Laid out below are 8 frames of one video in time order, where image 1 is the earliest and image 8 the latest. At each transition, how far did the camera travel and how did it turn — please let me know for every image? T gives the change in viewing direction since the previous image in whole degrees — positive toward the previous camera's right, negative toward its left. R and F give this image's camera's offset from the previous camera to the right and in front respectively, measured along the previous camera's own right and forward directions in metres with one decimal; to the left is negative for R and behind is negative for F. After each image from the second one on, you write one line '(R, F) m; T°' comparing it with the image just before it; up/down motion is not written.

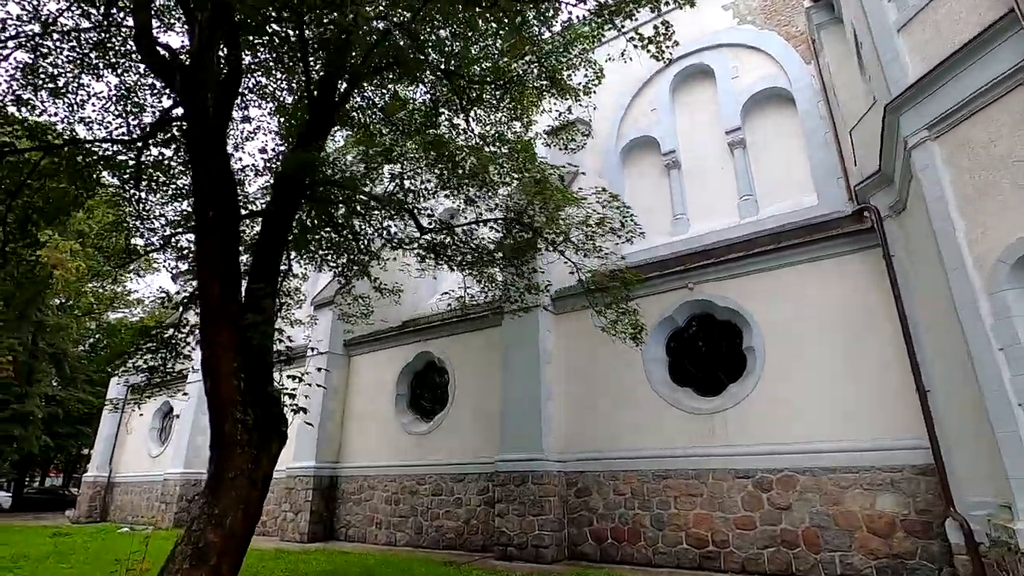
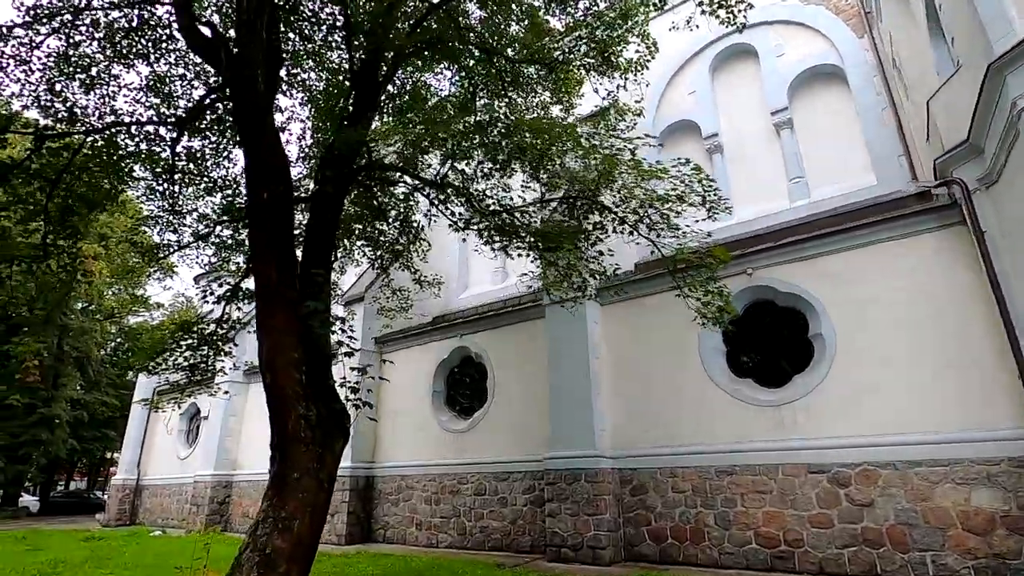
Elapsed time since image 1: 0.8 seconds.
(-0.5, +0.3) m; -1°
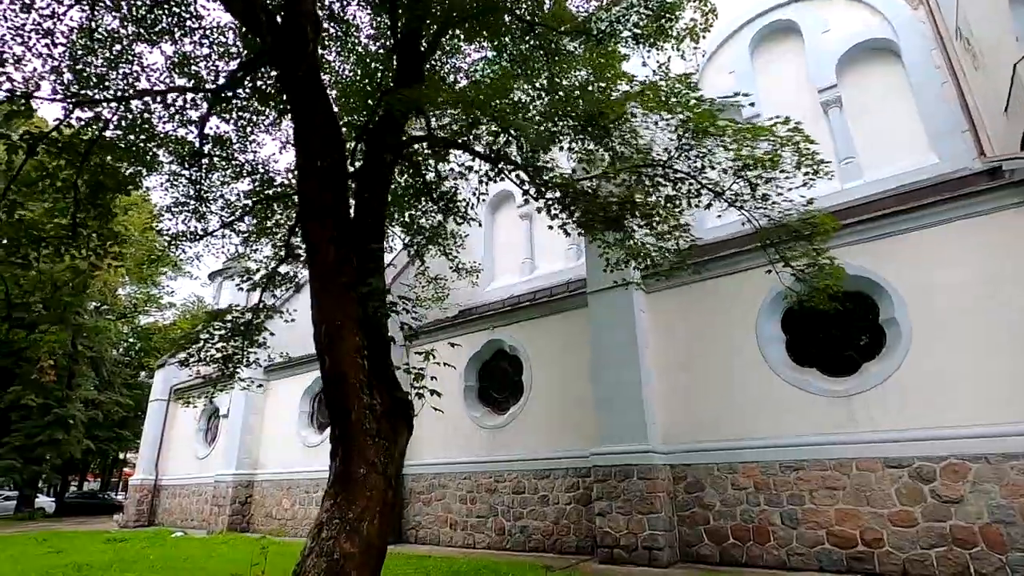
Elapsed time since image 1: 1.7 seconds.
(-0.5, +0.4) m; -1°
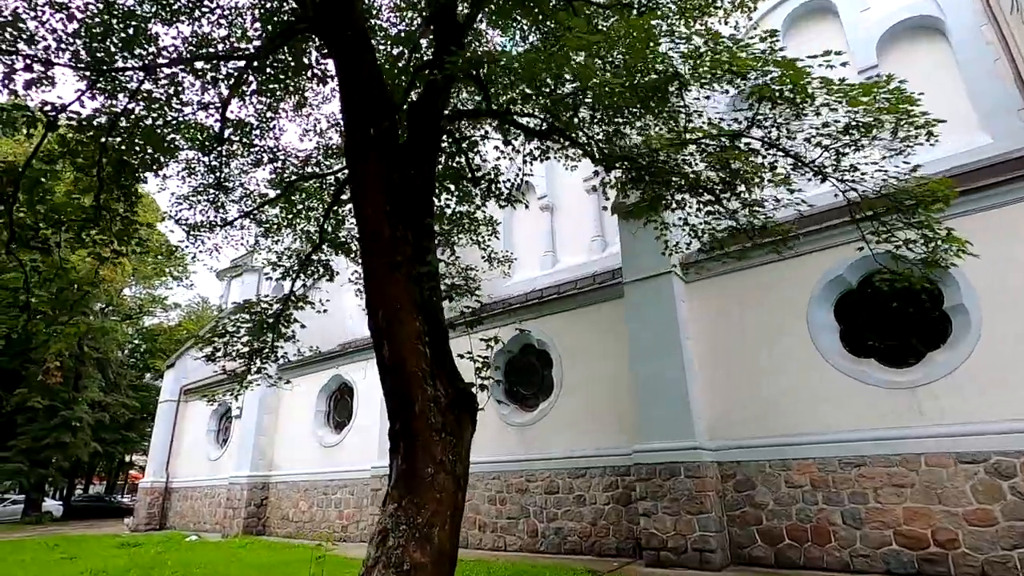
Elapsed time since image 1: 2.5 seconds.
(-0.4, +0.3) m; 0°
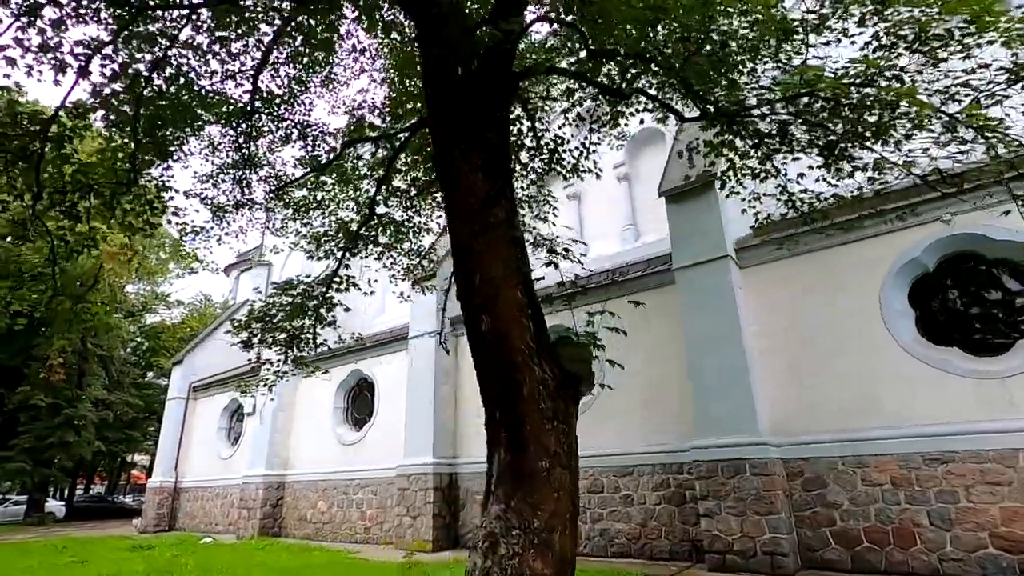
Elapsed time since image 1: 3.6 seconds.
(-0.6, +0.4) m; 0°
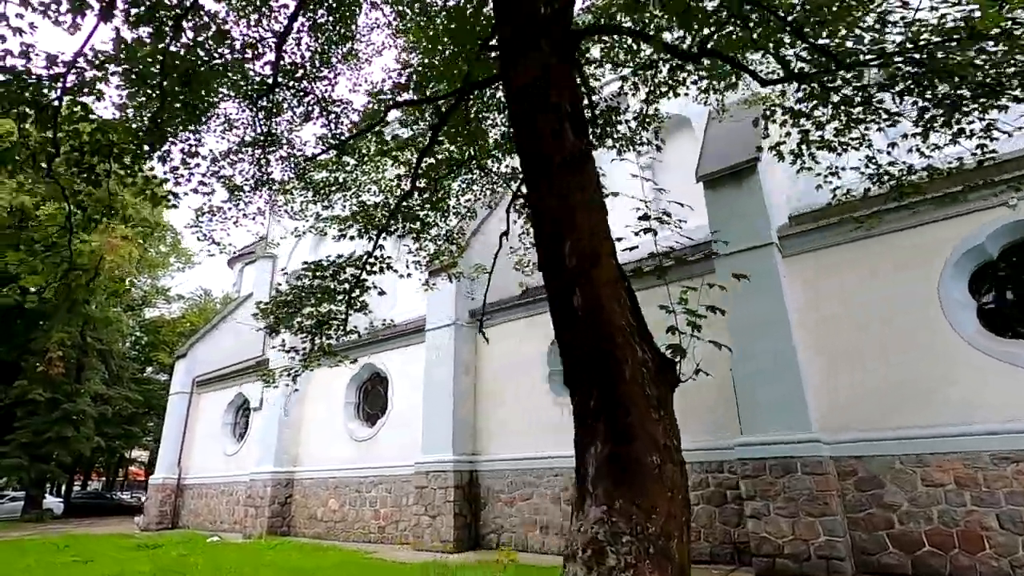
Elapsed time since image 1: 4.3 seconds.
(-0.4, +0.4) m; 0°
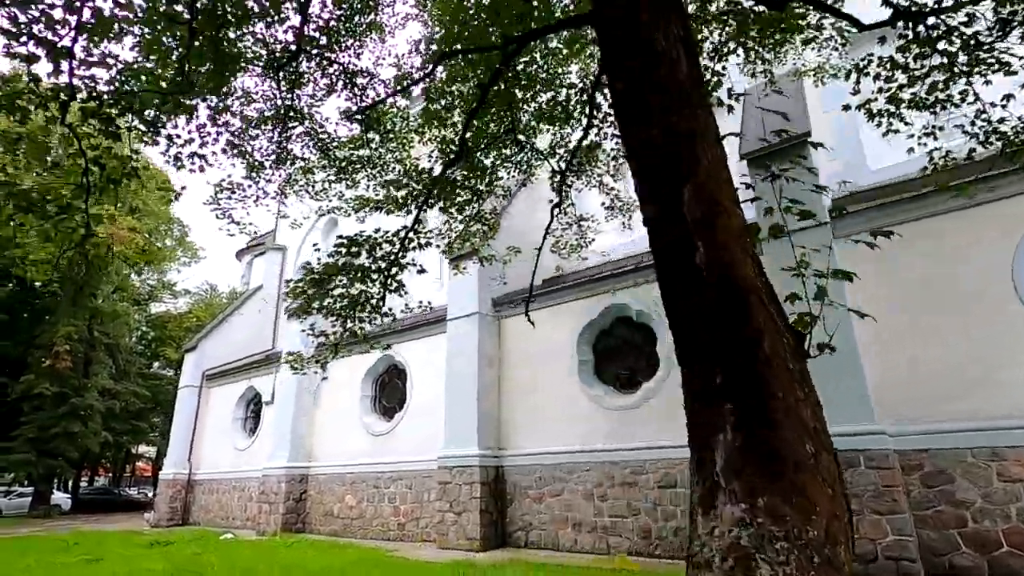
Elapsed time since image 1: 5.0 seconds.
(-0.4, +0.4) m; 0°
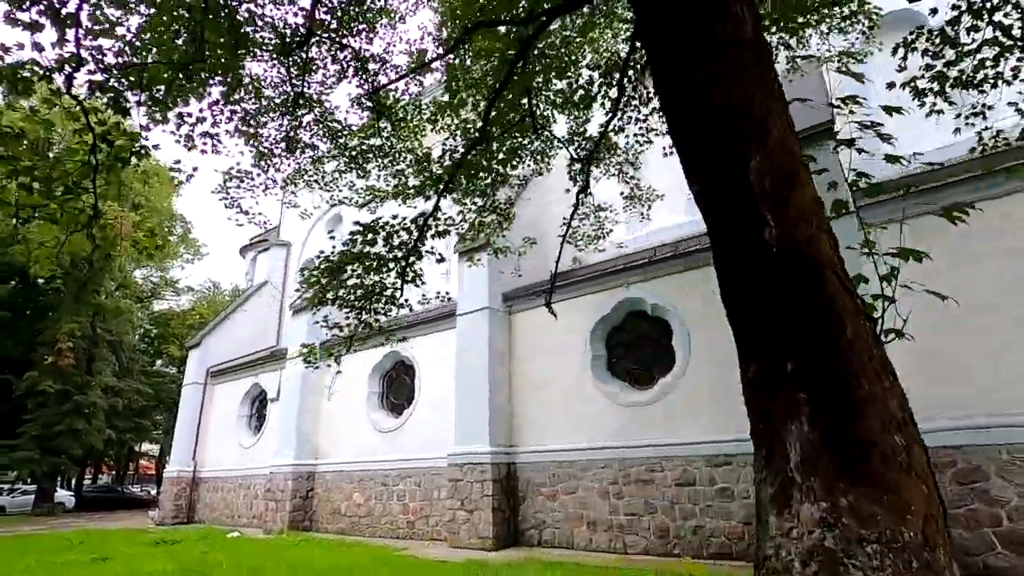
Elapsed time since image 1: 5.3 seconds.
(-0.2, +0.2) m; 0°
